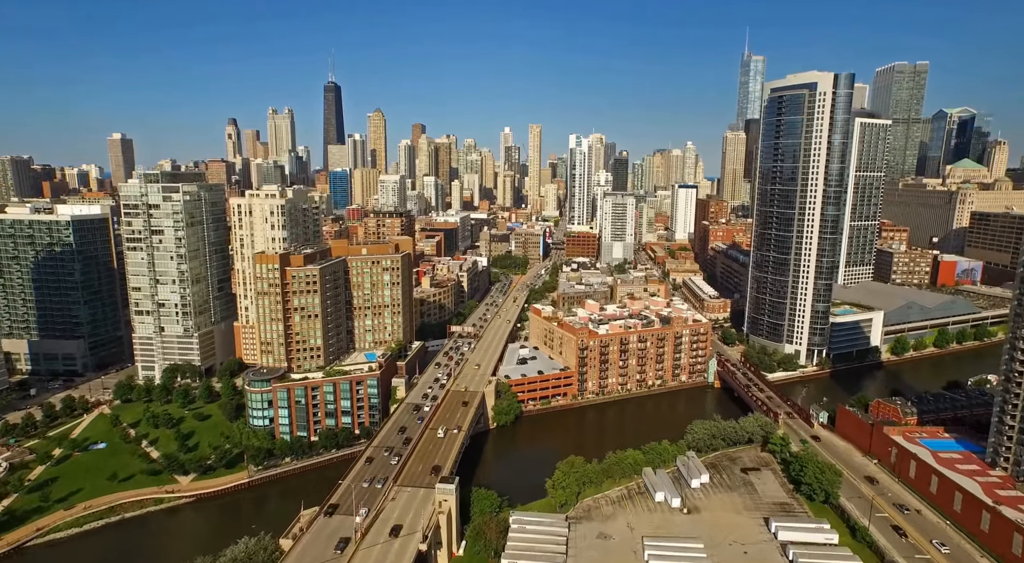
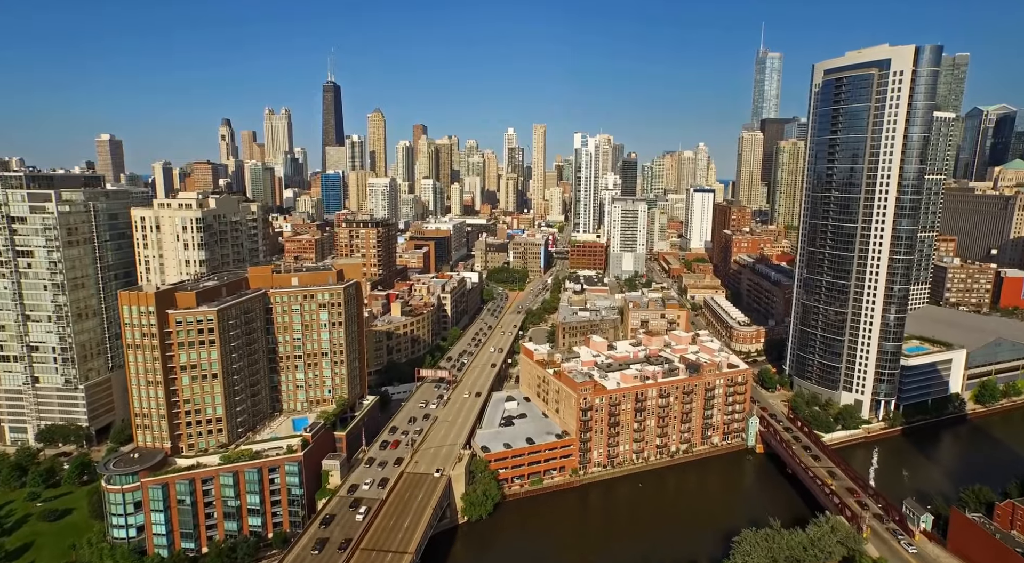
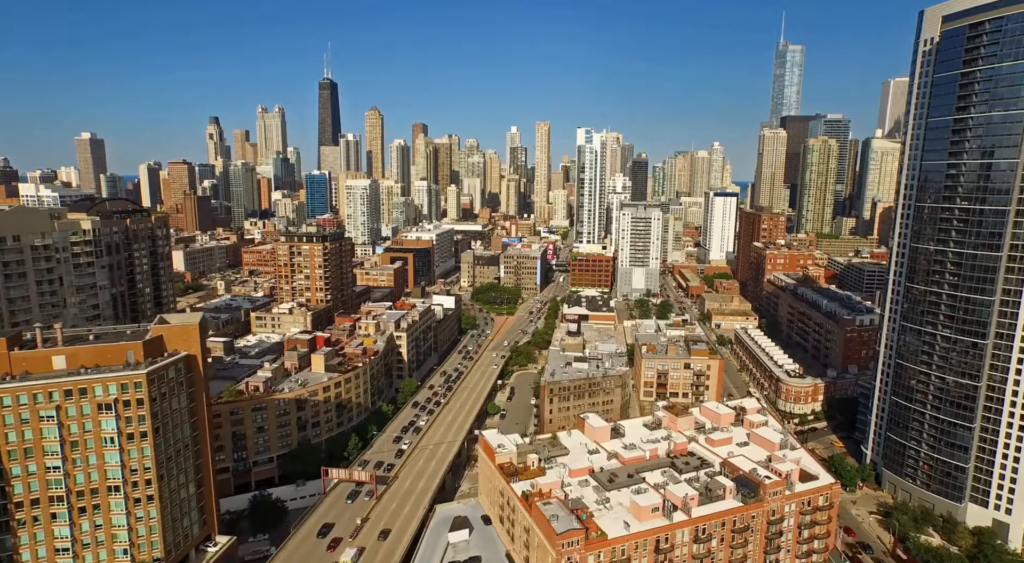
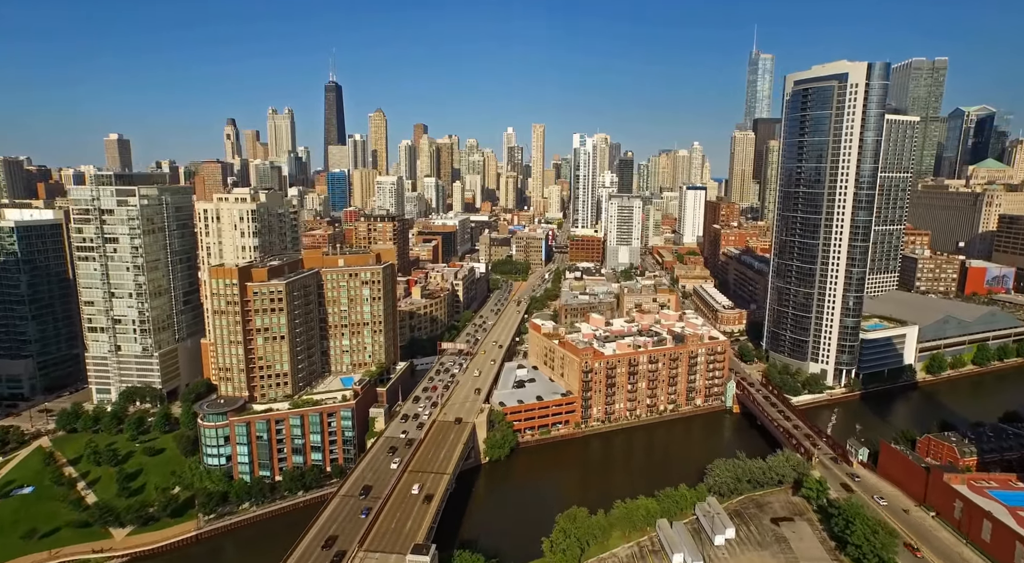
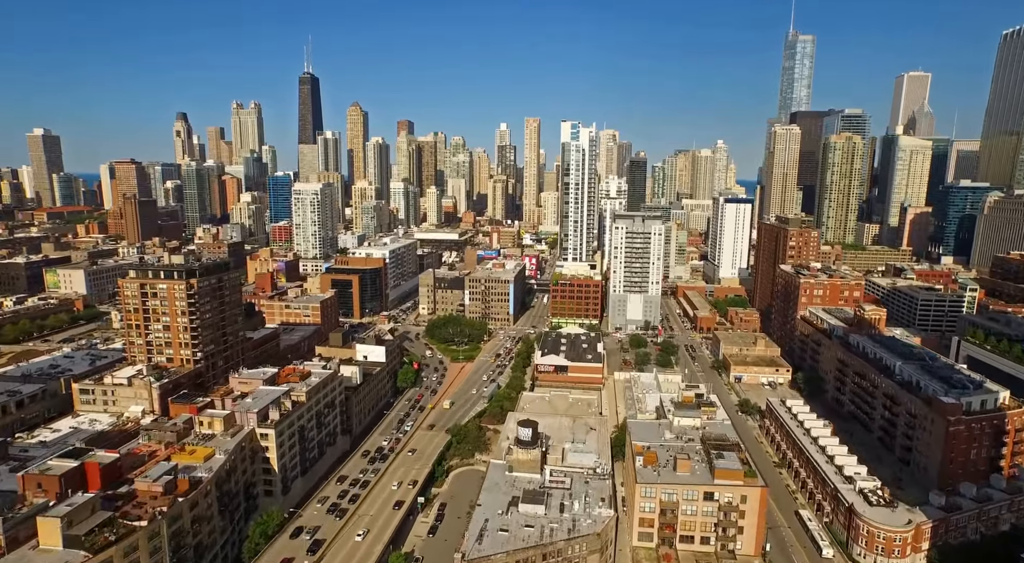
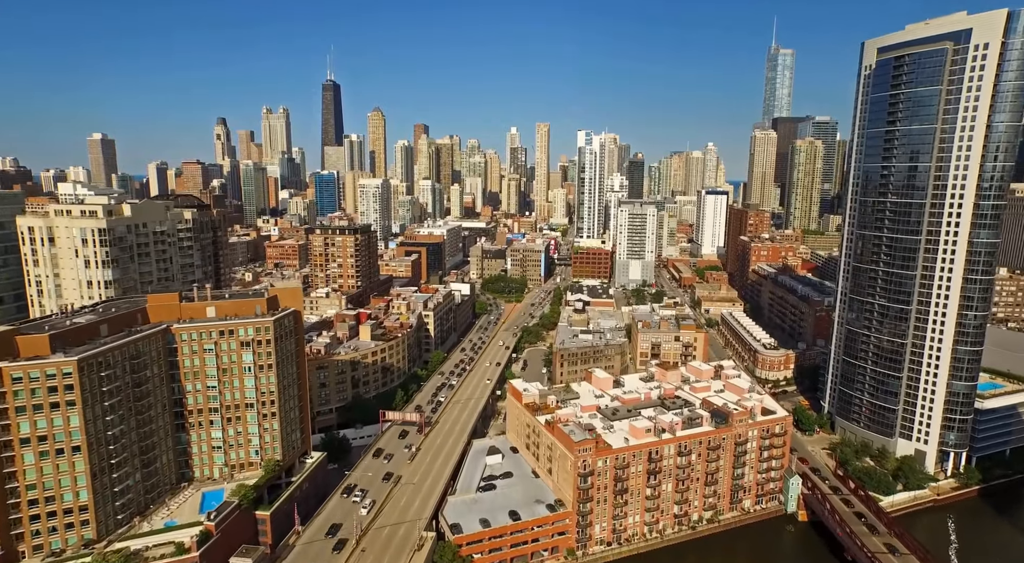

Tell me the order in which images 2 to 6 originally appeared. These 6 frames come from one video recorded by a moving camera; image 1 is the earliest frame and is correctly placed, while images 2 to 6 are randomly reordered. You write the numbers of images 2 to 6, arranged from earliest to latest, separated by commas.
4, 2, 6, 3, 5
